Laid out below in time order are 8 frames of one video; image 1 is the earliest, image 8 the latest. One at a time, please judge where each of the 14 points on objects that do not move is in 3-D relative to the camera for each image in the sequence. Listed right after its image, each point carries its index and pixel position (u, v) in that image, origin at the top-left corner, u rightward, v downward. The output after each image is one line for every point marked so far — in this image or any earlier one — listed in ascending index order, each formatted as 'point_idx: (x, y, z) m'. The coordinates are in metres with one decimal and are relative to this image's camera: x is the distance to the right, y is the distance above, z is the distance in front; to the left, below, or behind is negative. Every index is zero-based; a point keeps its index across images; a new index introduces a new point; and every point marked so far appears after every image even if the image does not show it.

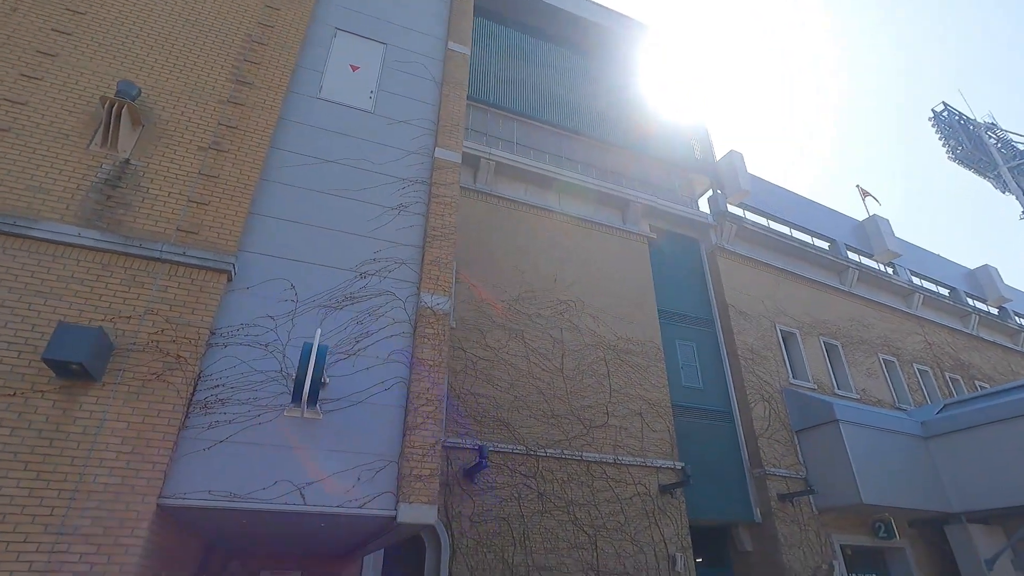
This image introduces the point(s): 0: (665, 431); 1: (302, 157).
0: (+3.9, -3.7, +13.8) m
1: (-2.5, +1.6, +6.5) m
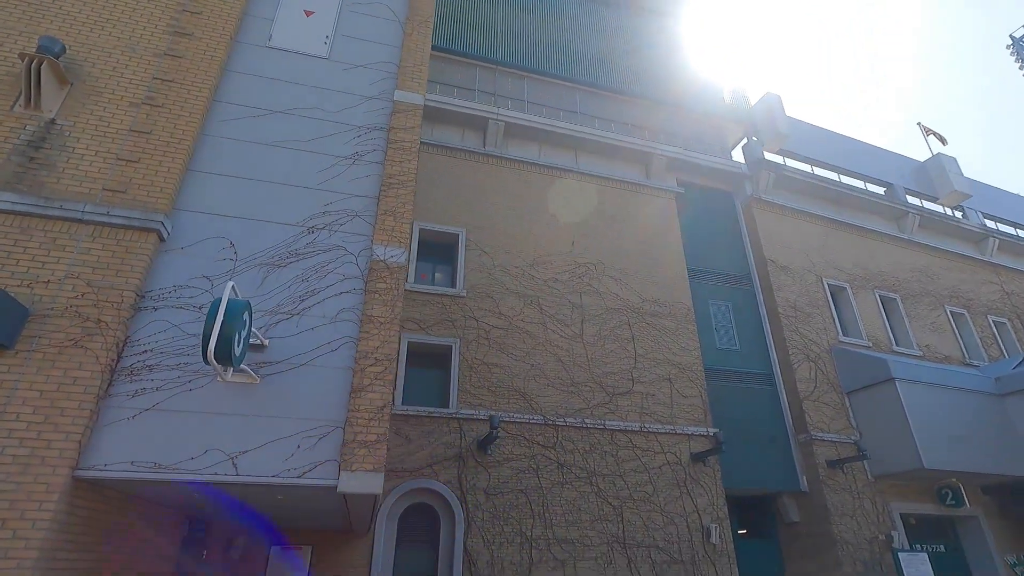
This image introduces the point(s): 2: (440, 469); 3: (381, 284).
0: (+4.5, -2.6, +12.9) m
1: (-3.0, +2.0, +6.0) m
2: (-1.4, -3.6, +10.5) m
3: (-1.3, 0.0, +5.3) m
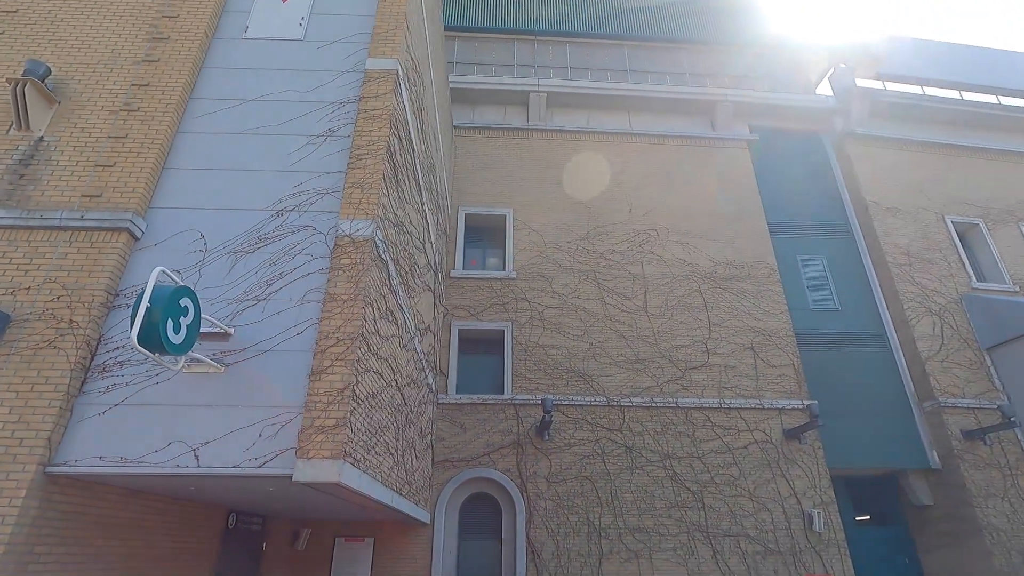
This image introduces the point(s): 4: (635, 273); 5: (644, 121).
0: (+5.8, -1.6, +11.3) m
1: (-3.2, +2.1, +6.0) m
2: (-0.3, -3.2, +10.1) m
3: (-1.5, +0.3, +5.0) m
4: (+2.8, +0.3, +12.1) m
5: (+3.5, +4.4, +14.2) m
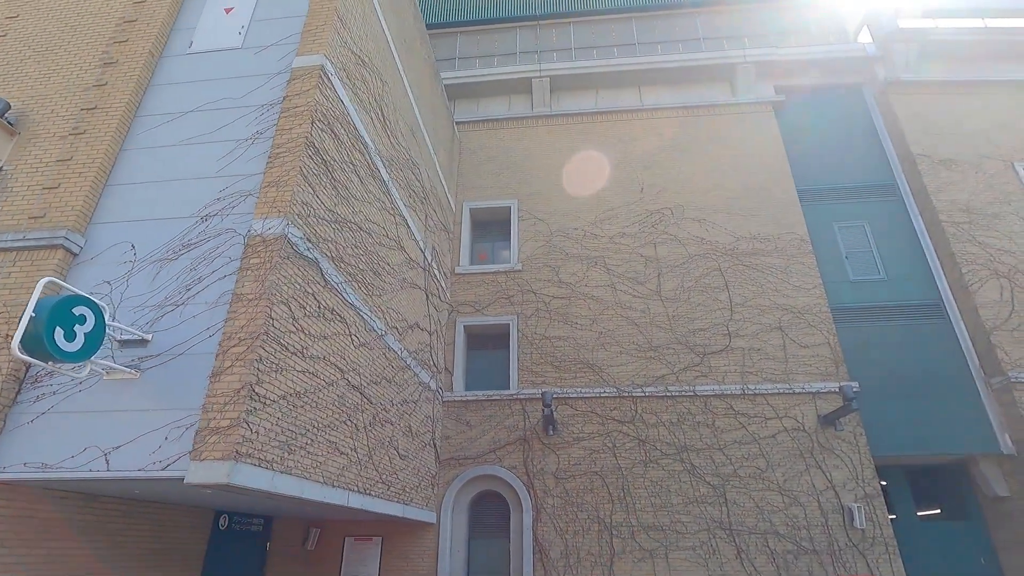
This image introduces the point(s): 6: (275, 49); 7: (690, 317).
0: (+5.9, -1.1, +10.2) m
1: (-4.0, +2.0, +6.1) m
2: (-0.2, -3.1, +9.9) m
3: (-2.4, +0.3, +4.9) m
4: (+2.9, +0.7, +11.4) m
5: (+3.6, +4.8, +13.4) m
6: (-2.8, +2.8, +6.4) m
7: (+3.6, -0.6, +10.7) m
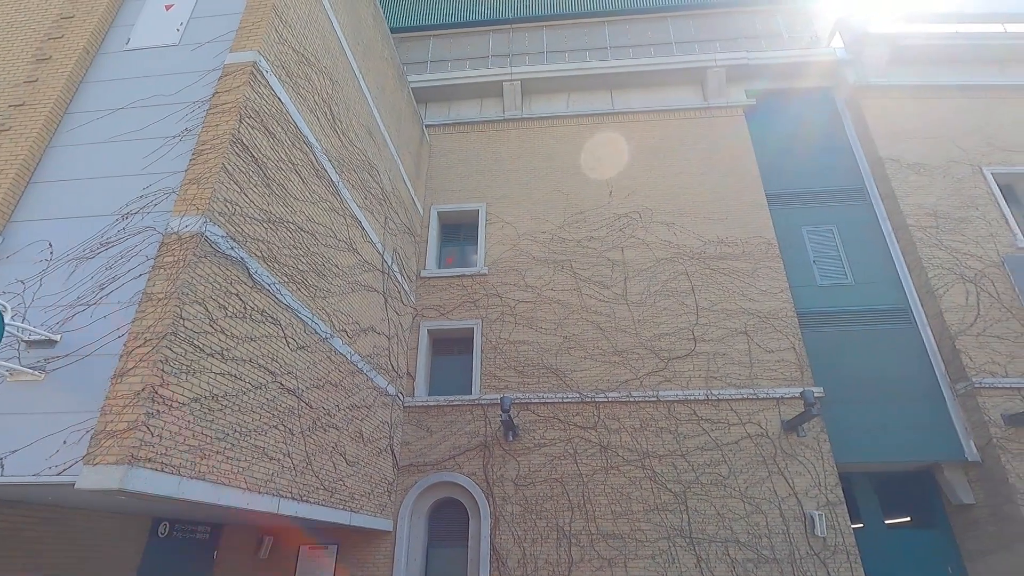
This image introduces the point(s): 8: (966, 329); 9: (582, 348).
0: (+5.2, -1.2, +10.1) m
1: (-4.7, +1.9, +6.0) m
2: (-0.9, -3.1, +9.7) m
3: (-3.0, +0.3, +4.8) m
4: (+2.2, +0.6, +11.3) m
5: (+2.9, +4.7, +13.3) m
6: (-3.5, +2.8, +6.3) m
7: (+2.8, -0.7, +10.6) m
8: (+8.3, -0.7, +9.8) m
9: (+1.4, -1.2, +10.5) m
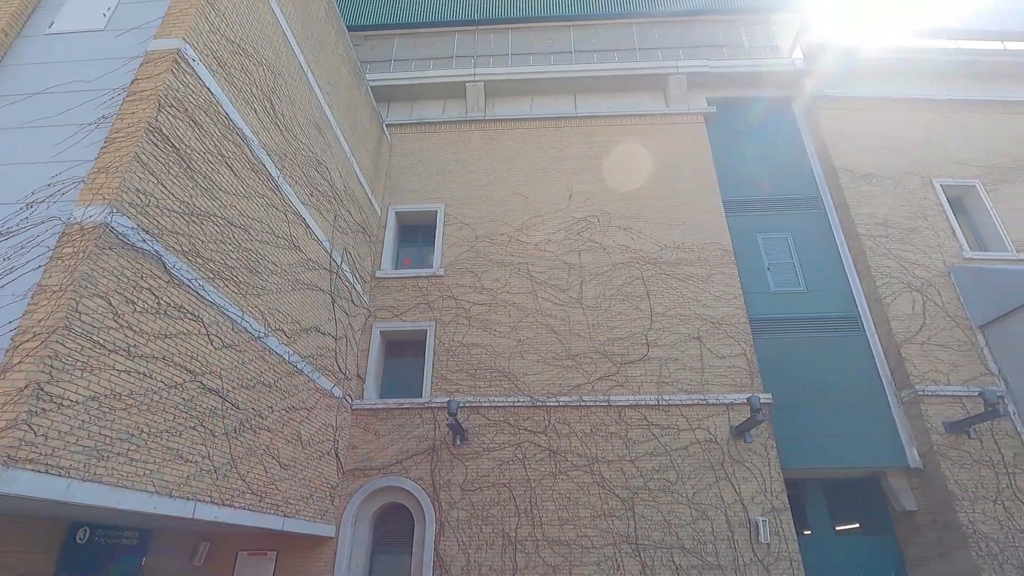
0: (+4.3, -1.3, +10.1) m
1: (-5.4, +2.0, +5.7) m
2: (-1.8, -3.1, +9.5) m
3: (-3.7, +0.3, +4.6) m
4: (+1.2, +0.5, +11.3) m
5: (+2.0, +4.6, +13.3) m
6: (-4.2, +2.9, +6.1) m
7: (+1.9, -0.7, +10.6) m
8: (+7.4, -0.9, +10.0) m
9: (+0.4, -1.2, +10.4) m
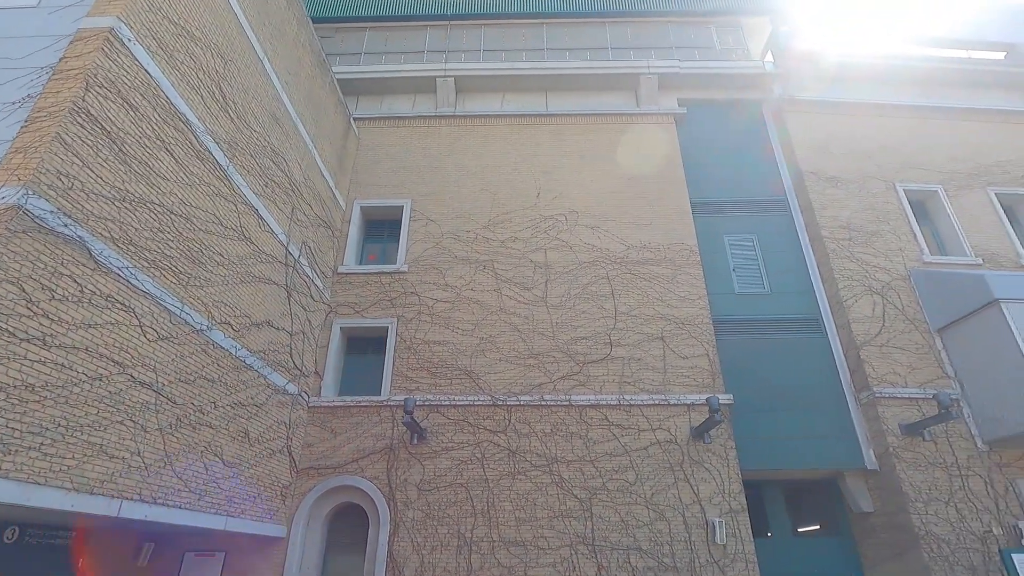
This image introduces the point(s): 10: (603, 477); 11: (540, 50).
0: (+3.6, -1.3, +10.1) m
1: (-5.9, +2.2, +5.5) m
2: (-2.5, -3.1, +9.3) m
3: (-4.3, +0.5, +4.3) m
4: (+0.5, +0.6, +11.2) m
5: (+1.3, +4.6, +13.2) m
6: (-4.8, +3.0, +5.8) m
7: (+1.2, -0.7, +10.5) m
8: (+6.7, -1.0, +10.0) m
9: (-0.3, -1.2, +10.3) m
10: (+1.6, -3.2, +9.2) m
11: (+0.7, +6.1, +13.7) m
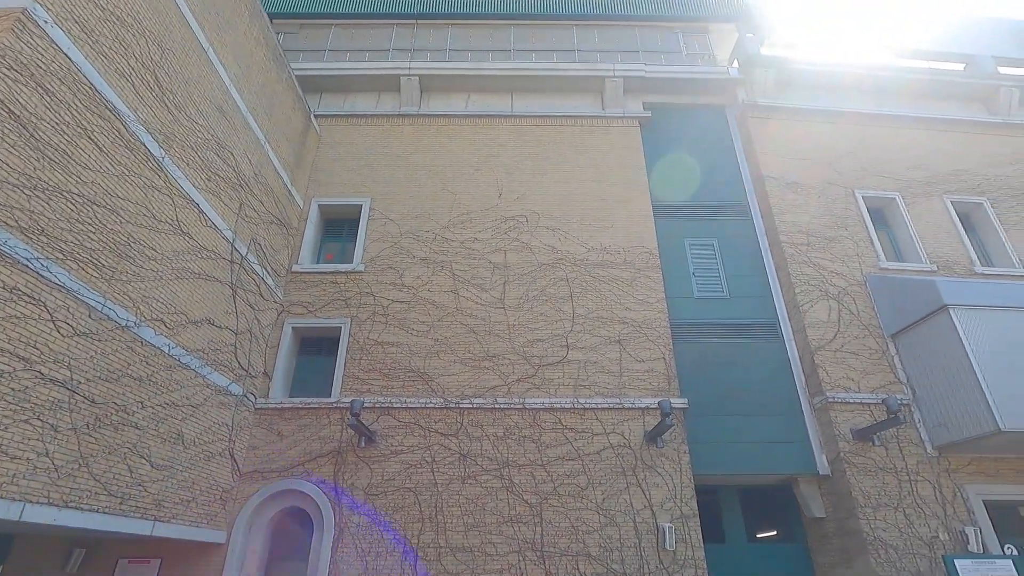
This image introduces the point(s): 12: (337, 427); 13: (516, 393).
0: (+2.7, -1.3, +10.0) m
1: (-6.6, +2.3, +5.2) m
2: (-3.4, -3.0, +9.1) m
3: (-5.0, +0.5, +4.1) m
4: (-0.3, +0.5, +11.0) m
5: (+0.4, +4.6, +13.2) m
6: (-5.4, +3.1, +5.6) m
7: (+0.4, -0.7, +10.3) m
8: (+5.9, -1.1, +10.0) m
9: (-1.1, -1.2, +10.1) m
10: (+0.7, -3.2, +9.0) m
11: (-0.1, +6.0, +13.6) m
12: (-3.0, -2.4, +9.4) m
13: (+0.1, -1.9, +9.7) m
